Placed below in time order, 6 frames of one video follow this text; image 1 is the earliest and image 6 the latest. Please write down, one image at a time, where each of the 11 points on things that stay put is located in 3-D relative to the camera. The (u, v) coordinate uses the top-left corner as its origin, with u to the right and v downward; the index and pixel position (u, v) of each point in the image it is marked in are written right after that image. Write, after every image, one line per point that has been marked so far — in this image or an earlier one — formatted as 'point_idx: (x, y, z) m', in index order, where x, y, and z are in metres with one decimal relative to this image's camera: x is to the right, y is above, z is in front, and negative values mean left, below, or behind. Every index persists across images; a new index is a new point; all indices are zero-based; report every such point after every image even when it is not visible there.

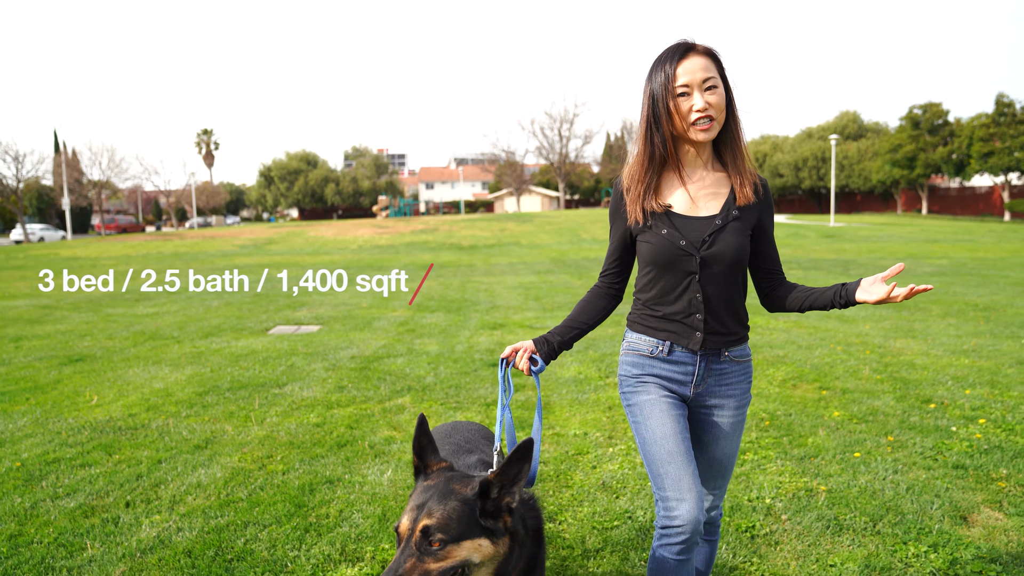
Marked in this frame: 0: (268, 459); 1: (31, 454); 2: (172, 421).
0: (-1.8, -1.3, +4.6) m
1: (-3.8, -1.3, +4.8) m
2: (-3.1, -1.2, +5.6) m
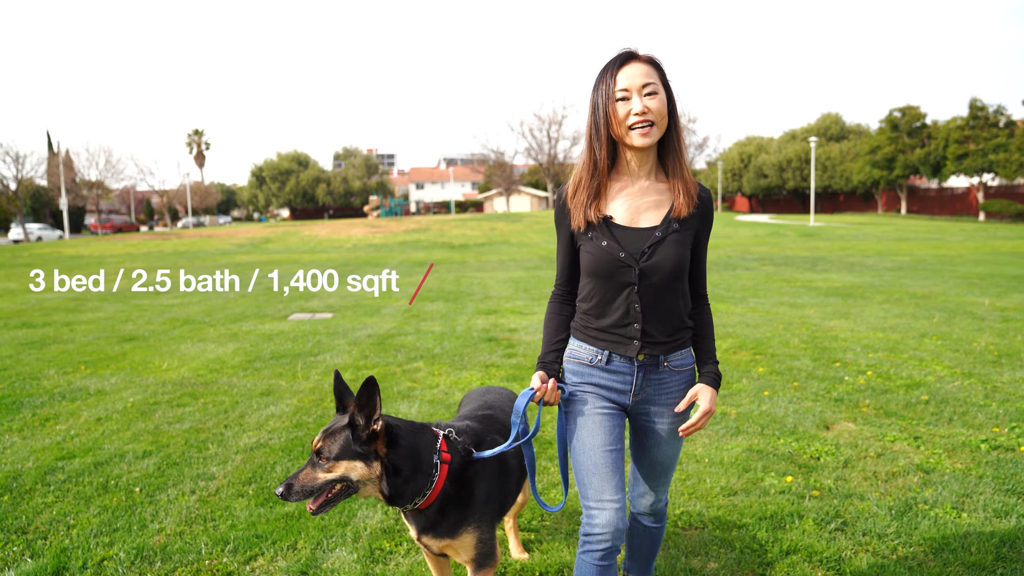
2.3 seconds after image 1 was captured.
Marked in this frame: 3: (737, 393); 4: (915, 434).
0: (-1.9, -1.1, +6.0) m
1: (-3.9, -1.1, +6.2) m
2: (-3.2, -1.0, +7.0) m
3: (+2.2, -1.0, +5.8) m
4: (+3.1, -1.1, +4.6) m
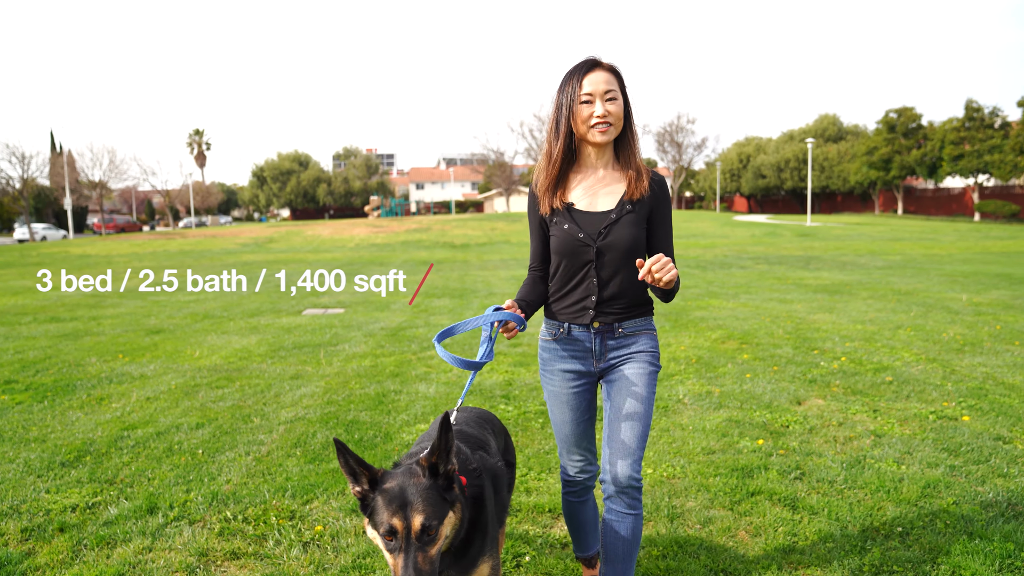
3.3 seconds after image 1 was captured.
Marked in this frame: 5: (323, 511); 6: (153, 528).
0: (-1.8, -1.0, +6.6) m
1: (-3.8, -1.1, +6.8) m
2: (-3.1, -1.0, +7.6) m
3: (+2.2, -0.9, +6.4) m
4: (+3.2, -1.0, +5.3) m
5: (-1.1, -1.3, +3.6) m
6: (-2.0, -1.4, +3.4) m
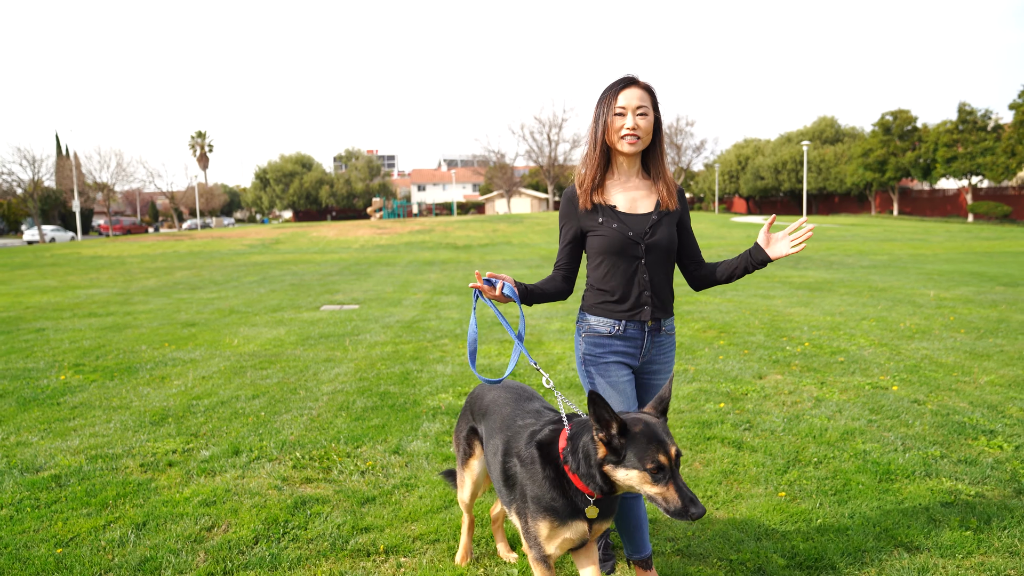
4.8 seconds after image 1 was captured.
0: (-1.8, -1.0, +7.6) m
1: (-3.7, -1.0, +7.8) m
2: (-3.1, -0.9, +8.6) m
3: (+2.3, -0.8, +7.4) m
4: (+3.2, -1.0, +6.2) m
5: (-1.1, -1.2, +4.5) m
6: (-2.0, -1.3, +4.4) m
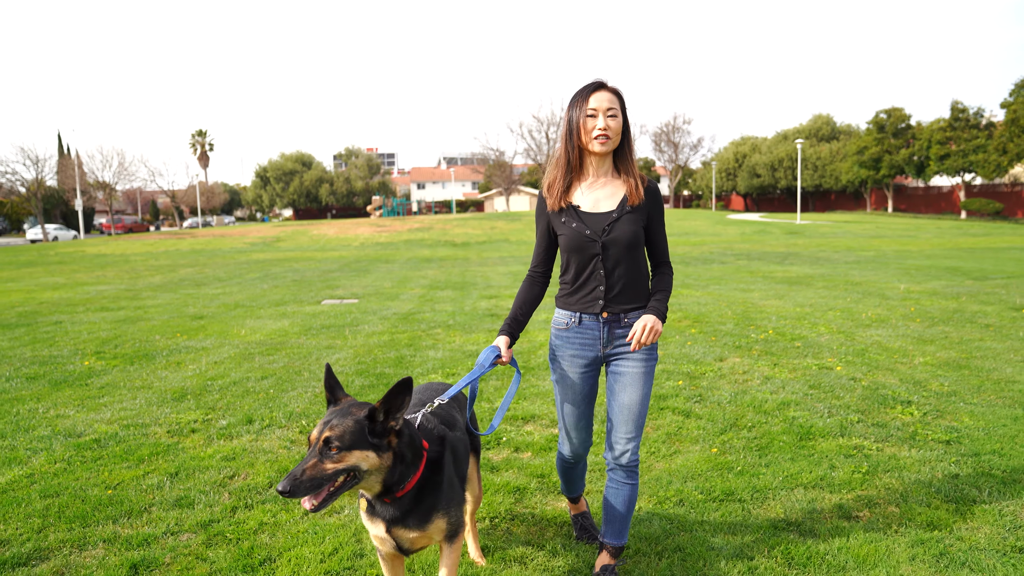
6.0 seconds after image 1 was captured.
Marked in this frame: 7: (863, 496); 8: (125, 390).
0: (-1.9, -0.9, +8.3) m
1: (-3.9, -0.9, +8.5) m
2: (-3.2, -0.8, +9.3) m
3: (+2.1, -0.7, +8.1) m
4: (+3.0, -0.8, +6.9) m
5: (-1.2, -1.1, +5.2) m
6: (-2.1, -1.2, +5.1) m
7: (+2.1, -1.2, +3.5) m
8: (-4.2, -1.1, +6.5) m
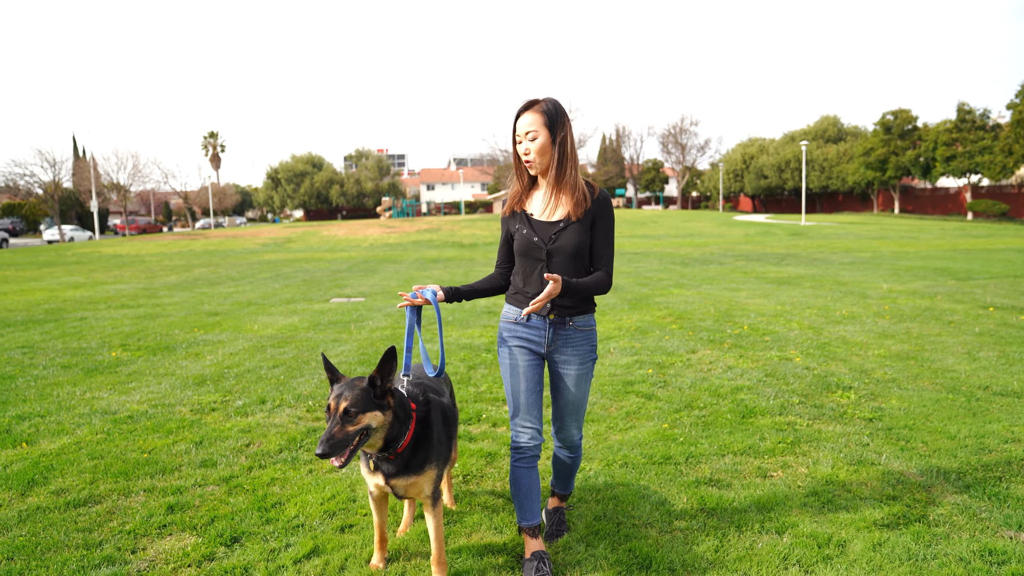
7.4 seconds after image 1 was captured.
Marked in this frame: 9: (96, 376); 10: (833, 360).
0: (-2.1, -0.8, +8.9) m
1: (-4.0, -0.9, +9.2) m
2: (-3.3, -0.8, +10.0) m
3: (+2.0, -0.7, +8.7) m
4: (+2.9, -0.8, +7.5) m
5: (-1.4, -1.1, +5.9) m
6: (-2.3, -1.2, +5.7) m
7: (+1.9, -1.2, +4.2) m
8: (-4.3, -1.1, +7.2) m
9: (-5.0, -1.1, +7.2) m
10: (+3.7, -0.8, +7.0) m
